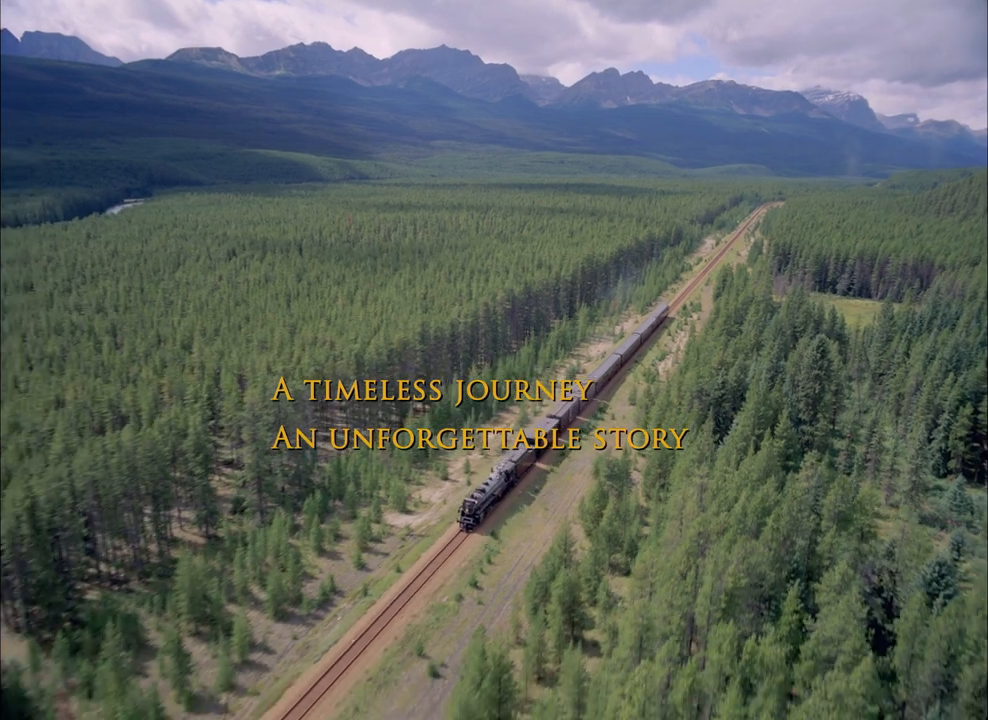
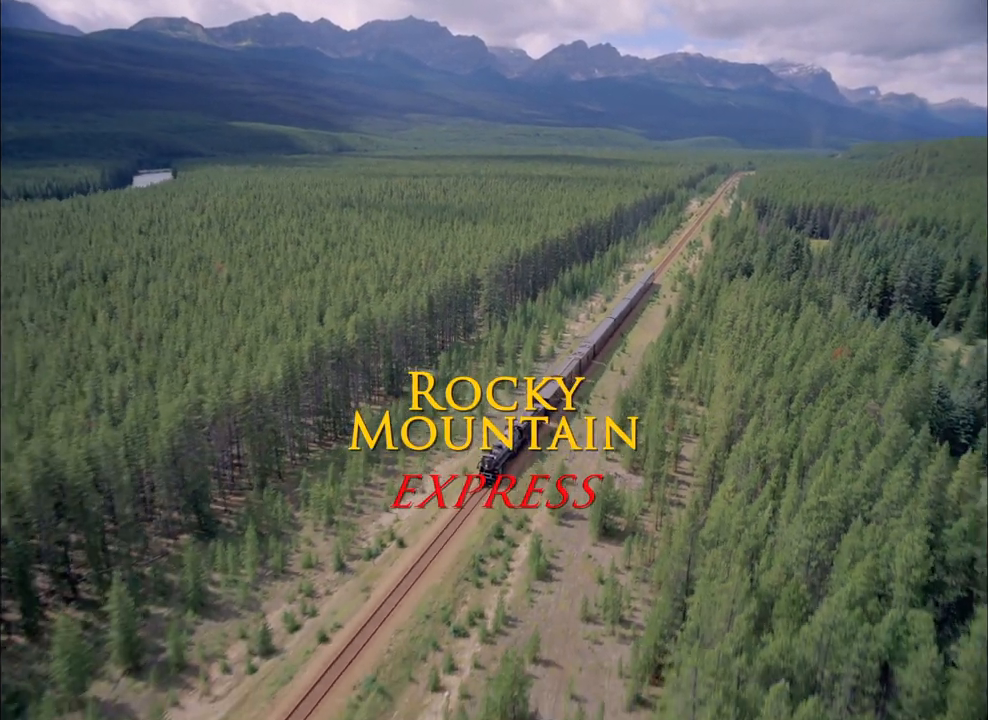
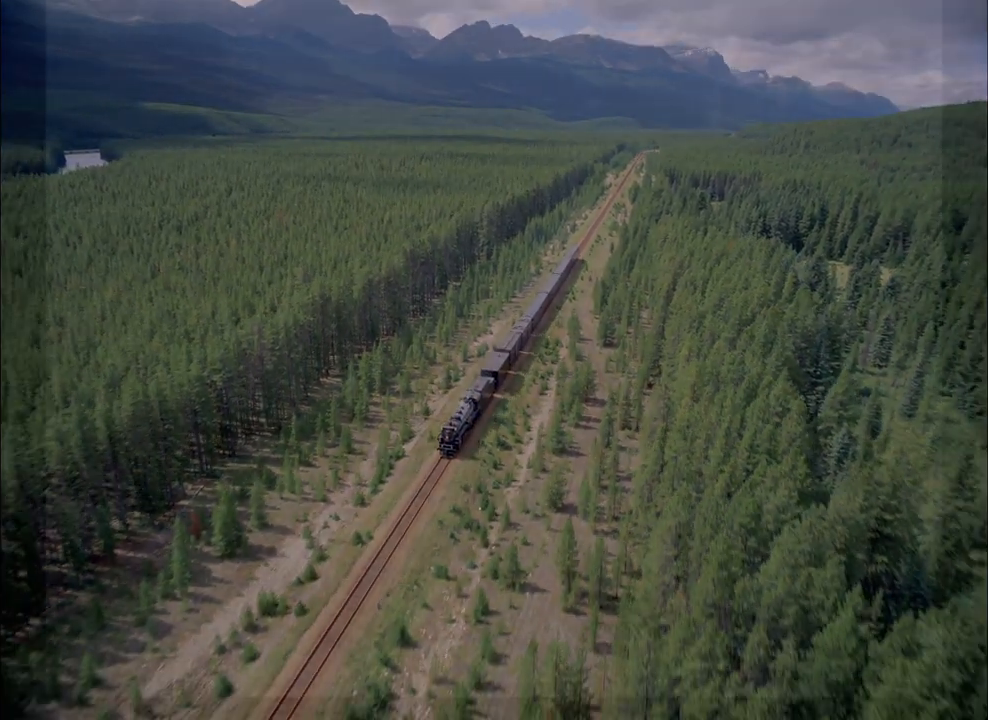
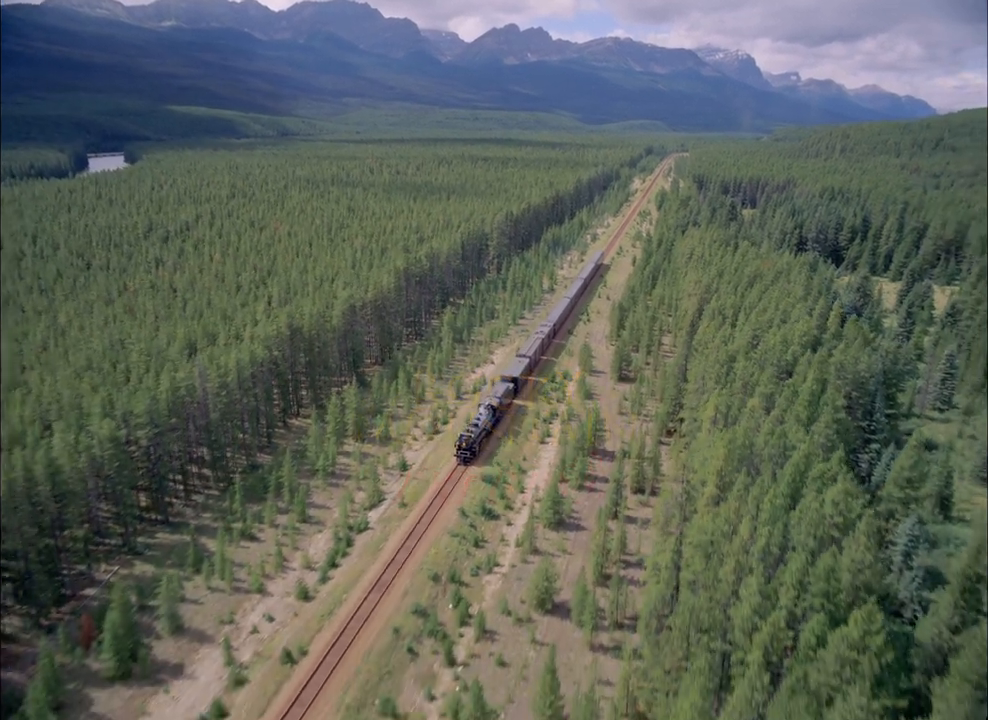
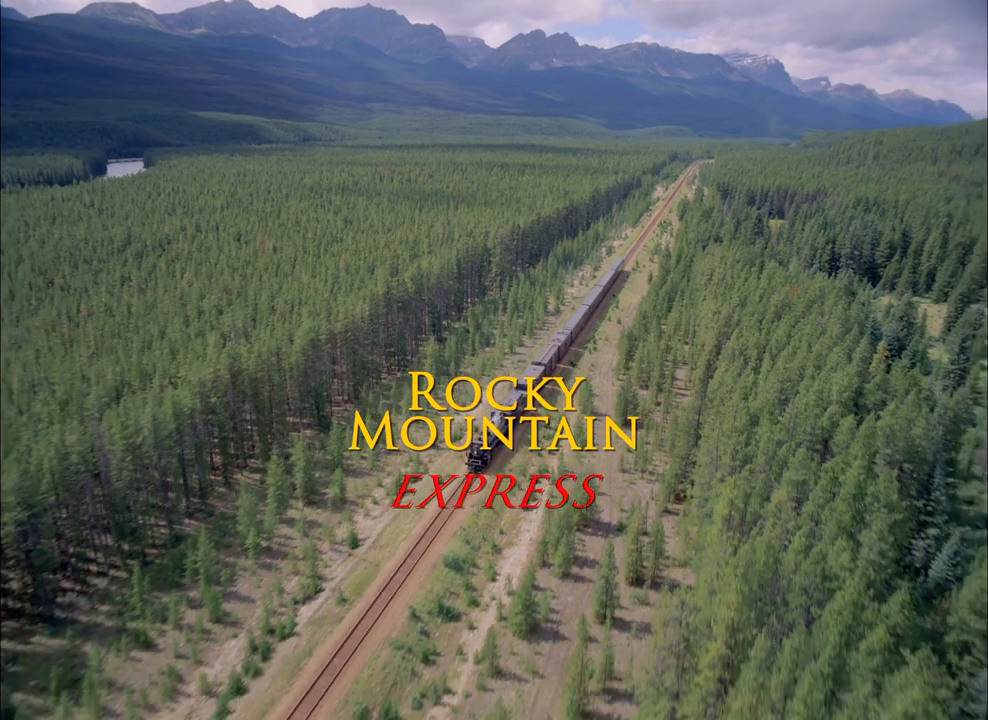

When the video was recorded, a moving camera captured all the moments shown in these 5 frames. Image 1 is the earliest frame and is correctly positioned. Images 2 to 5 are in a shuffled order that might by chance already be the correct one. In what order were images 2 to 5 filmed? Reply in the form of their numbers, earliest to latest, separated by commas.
2, 5, 4, 3
